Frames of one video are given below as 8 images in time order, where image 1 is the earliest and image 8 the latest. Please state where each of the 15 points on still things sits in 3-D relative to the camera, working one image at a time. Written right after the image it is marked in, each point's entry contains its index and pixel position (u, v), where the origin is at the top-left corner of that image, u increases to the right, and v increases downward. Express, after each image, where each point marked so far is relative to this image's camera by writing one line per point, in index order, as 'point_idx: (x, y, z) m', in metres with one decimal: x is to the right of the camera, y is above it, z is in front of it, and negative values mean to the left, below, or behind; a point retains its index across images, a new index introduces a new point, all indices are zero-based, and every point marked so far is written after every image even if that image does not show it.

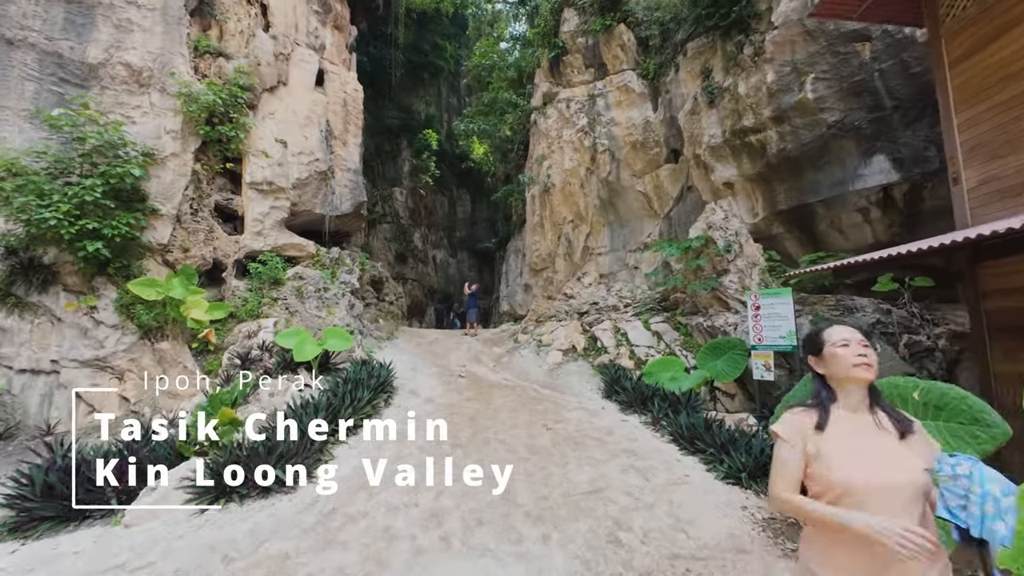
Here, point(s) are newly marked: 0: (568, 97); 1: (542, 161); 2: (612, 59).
0: (+1.5, +5.0, +11.3) m
1: (+0.8, +3.5, +12.0) m
2: (+2.4, +5.5, +10.4) m
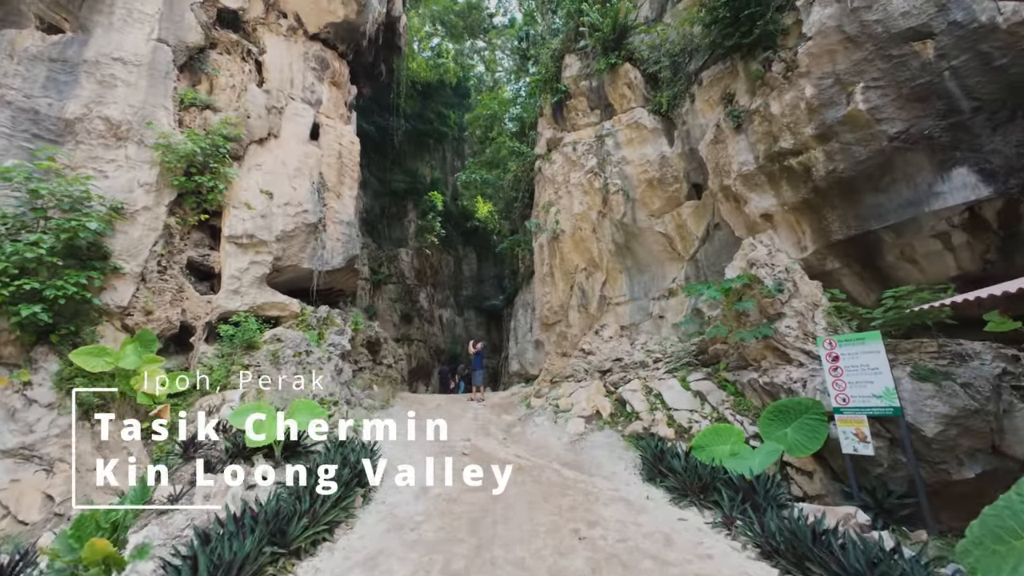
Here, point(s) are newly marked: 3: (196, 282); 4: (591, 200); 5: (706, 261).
0: (+1.5, +3.7, +10.7) m
1: (+1.0, +2.1, +11.2) m
2: (+2.5, +4.3, +9.8) m
3: (-6.0, +0.1, +8.0) m
4: (+1.9, +2.1, +10.0) m
5: (+3.9, +0.5, +8.5) m
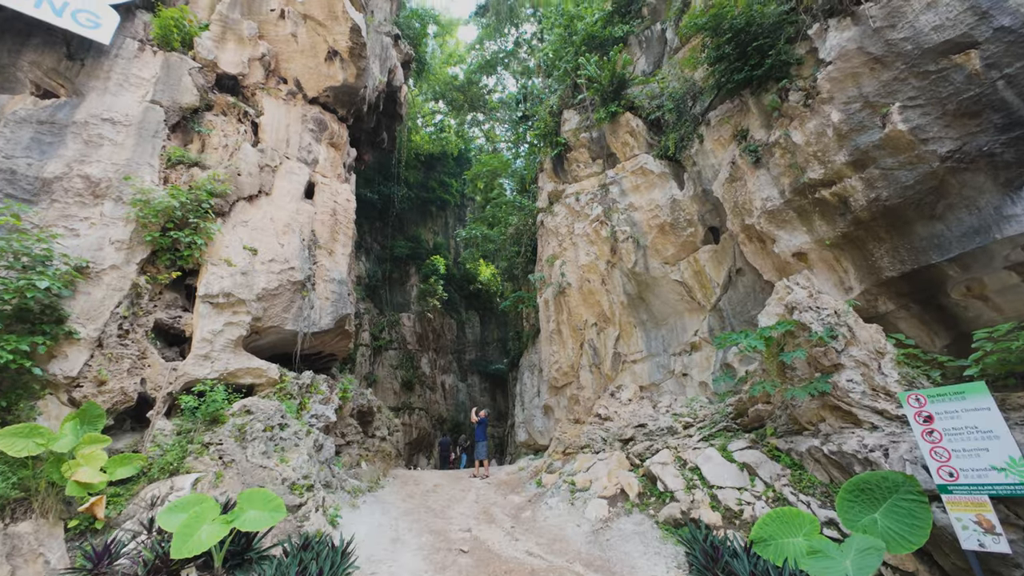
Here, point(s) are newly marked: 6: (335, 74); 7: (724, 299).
0: (+1.5, +2.3, +10.3) m
1: (+1.0, +0.7, +10.6) m
2: (+2.4, +3.1, +9.5) m
3: (-5.9, -1.0, +7.2) m
4: (+1.9, +0.8, +9.4) m
5: (+3.9, -0.4, +7.6) m
6: (-4.5, +5.4, +10.8) m
7: (+3.9, -0.2, +7.8) m
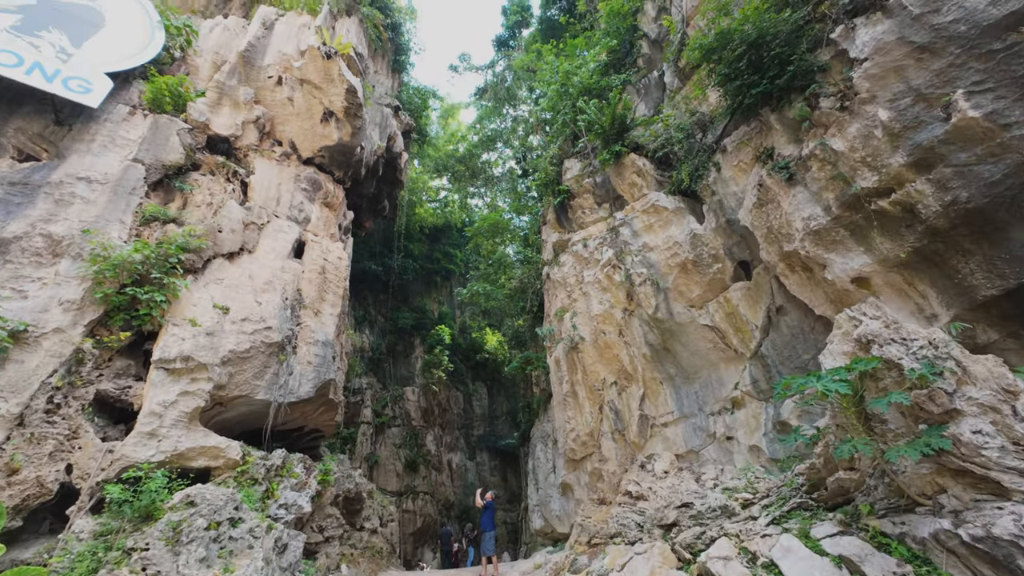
0: (+1.6, +1.1, +9.5) m
1: (+1.1, -0.6, +9.6) m
2: (+2.4, +2.0, +8.9) m
3: (-5.8, -1.9, +6.0) m
4: (+2.0, -0.2, +8.4) m
5: (+4.0, -1.0, +6.4) m
6: (-4.6, +3.9, +10.7) m
7: (+4.0, -0.9, +6.6) m
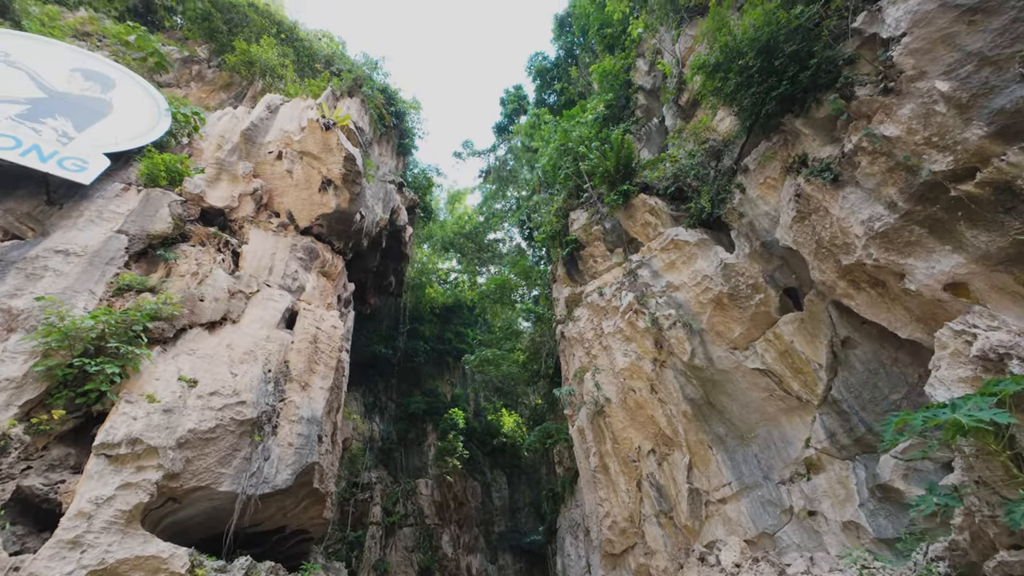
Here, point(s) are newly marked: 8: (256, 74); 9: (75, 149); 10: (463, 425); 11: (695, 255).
0: (+1.7, 0.0, +8.7) m
1: (+1.4, -1.7, +8.4) m
2: (+2.5, +1.1, +8.2) m
3: (-5.6, -2.8, +4.8) m
4: (+2.2, -1.0, +7.3) m
5: (+4.2, -1.3, +5.1) m
6: (-4.5, +2.1, +10.4) m
7: (+4.1, -1.2, +5.4) m
8: (-8.2, +6.8, +13.7) m
9: (-8.9, +2.8, +8.6) m
10: (-1.9, -5.4, +16.7) m
11: (+2.9, +0.5, +6.9) m
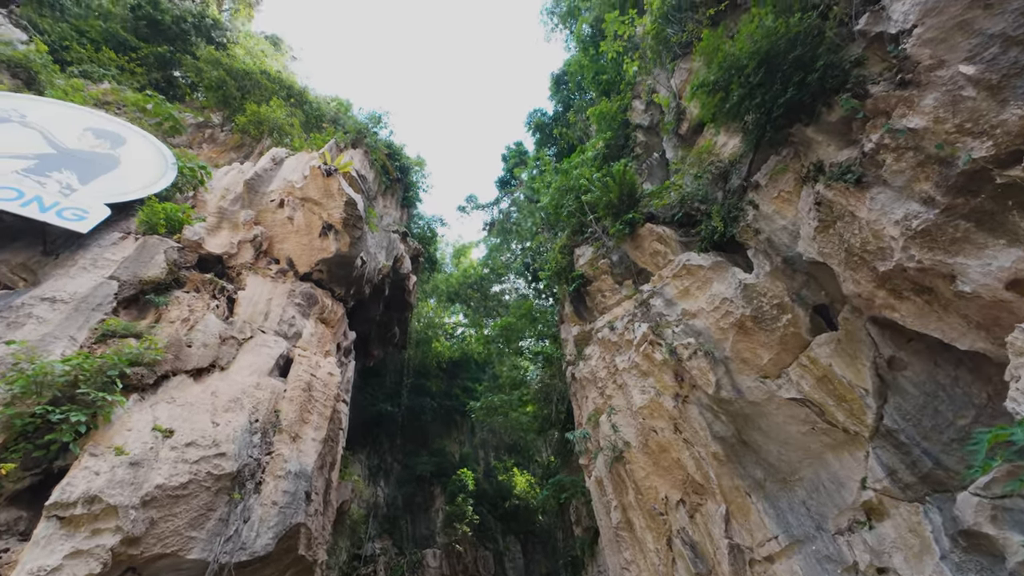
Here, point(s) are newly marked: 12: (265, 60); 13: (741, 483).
0: (+1.8, -0.6, +8.2) m
1: (+1.5, -2.3, +7.7) m
2: (+2.6, +0.5, +7.8) m
3: (-5.4, -3.2, +4.1) m
4: (+2.3, -1.5, +6.7) m
5: (+4.2, -1.4, +4.5) m
6: (-4.4, +1.0, +10.3) m
7: (+4.2, -1.4, +4.7) m
8: (-8.2, +5.1, +14.2) m
9: (-8.9, +1.8, +8.7) m
10: (-1.5, -7.2, +15.5) m
11: (+3.0, +0.2, +6.4) m
12: (-9.6, +8.8, +16.6) m
13: (+3.0, -2.5, +5.7) m
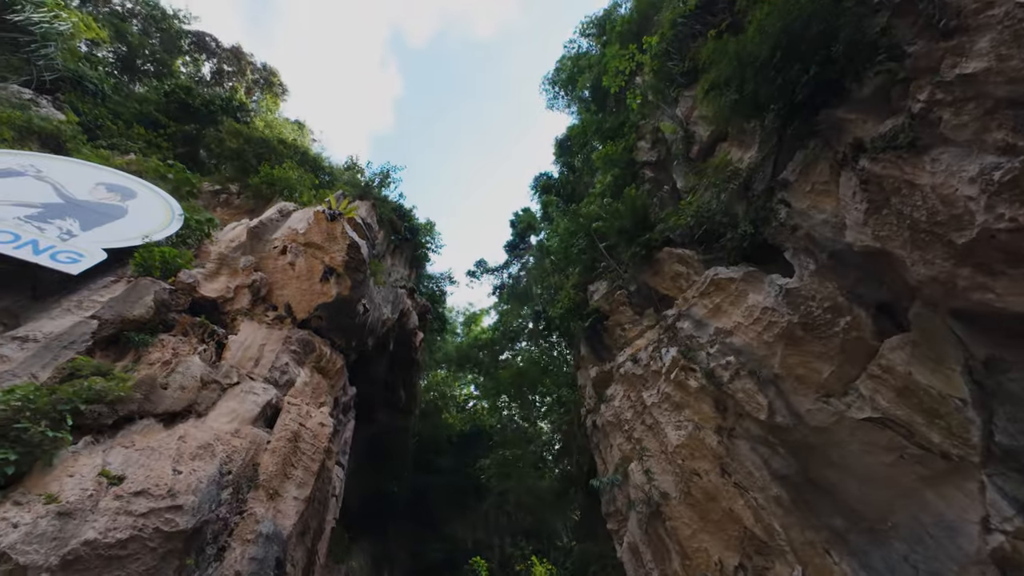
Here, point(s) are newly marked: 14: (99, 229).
0: (+2.0, -1.1, +7.3) m
1: (+1.7, -2.7, +6.6) m
2: (+2.7, +0.1, +7.2) m
3: (-5.3, -3.1, +3.1) m
4: (+2.5, -1.7, +5.7) m
5: (+4.3, -1.2, +3.5) m
6: (-4.2, 0.0, +9.8) m
7: (+4.3, -1.2, +3.7) m
8: (-8.0, +3.2, +14.4) m
9: (-8.7, +0.9, +8.5) m
10: (-0.9, -8.9, +13.5) m
11: (+3.1, 0.0, +5.7) m
12: (-9.4, +6.4, +17.5) m
13: (+3.2, -2.6, +4.5) m
14: (-8.8, +1.3, +9.1) m
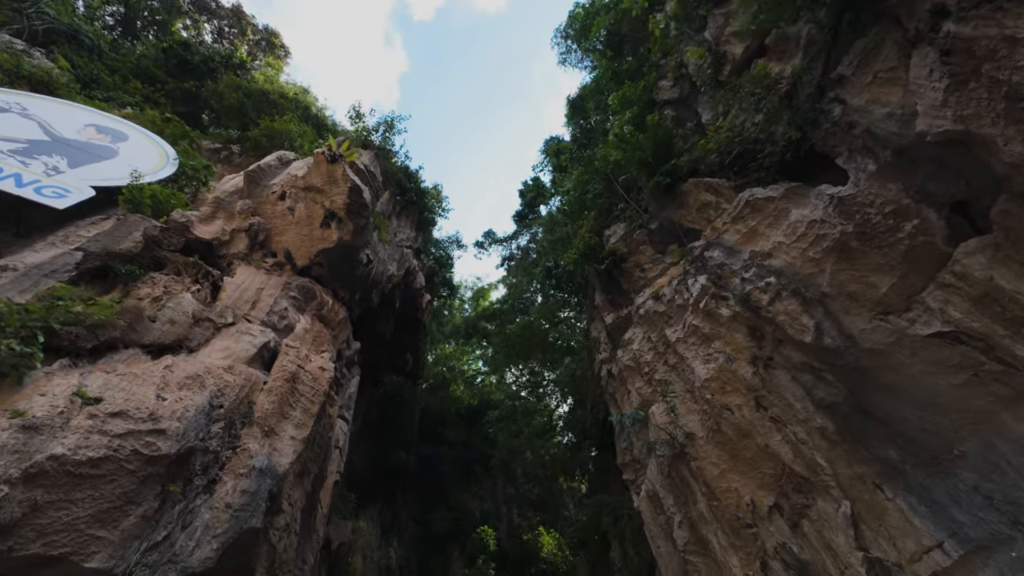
0: (+2.2, -0.1, +6.8) m
1: (+1.9, -1.6, +6.1) m
2: (+2.9, +1.2, +6.5) m
3: (-5.2, -2.2, +2.7) m
4: (+2.6, -0.7, +5.2) m
5: (+4.4, -0.3, +2.9) m
6: (-4.0, +1.2, +9.3) m
7: (+4.4, -0.3, +3.1) m
8: (-7.7, +4.7, +13.9) m
9: (-8.5, +2.0, +8.0) m
10: (-0.6, -7.6, +13.3) m
11: (+3.3, +1.0, +5.1) m
12: (-9.0, +7.9, +16.8) m
13: (+3.3, -1.6, +4.0) m
14: (-8.6, +2.5, +8.6) m
